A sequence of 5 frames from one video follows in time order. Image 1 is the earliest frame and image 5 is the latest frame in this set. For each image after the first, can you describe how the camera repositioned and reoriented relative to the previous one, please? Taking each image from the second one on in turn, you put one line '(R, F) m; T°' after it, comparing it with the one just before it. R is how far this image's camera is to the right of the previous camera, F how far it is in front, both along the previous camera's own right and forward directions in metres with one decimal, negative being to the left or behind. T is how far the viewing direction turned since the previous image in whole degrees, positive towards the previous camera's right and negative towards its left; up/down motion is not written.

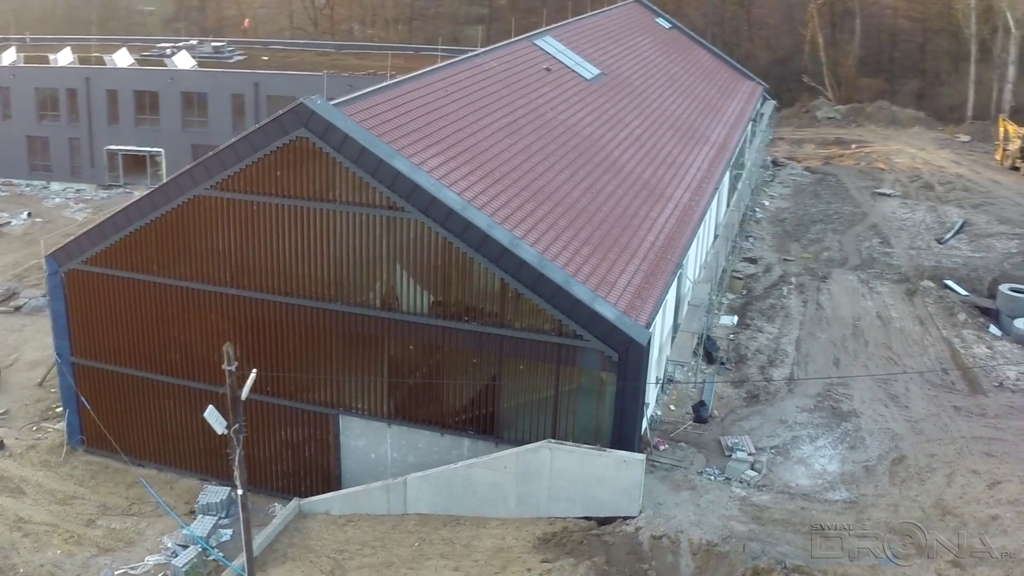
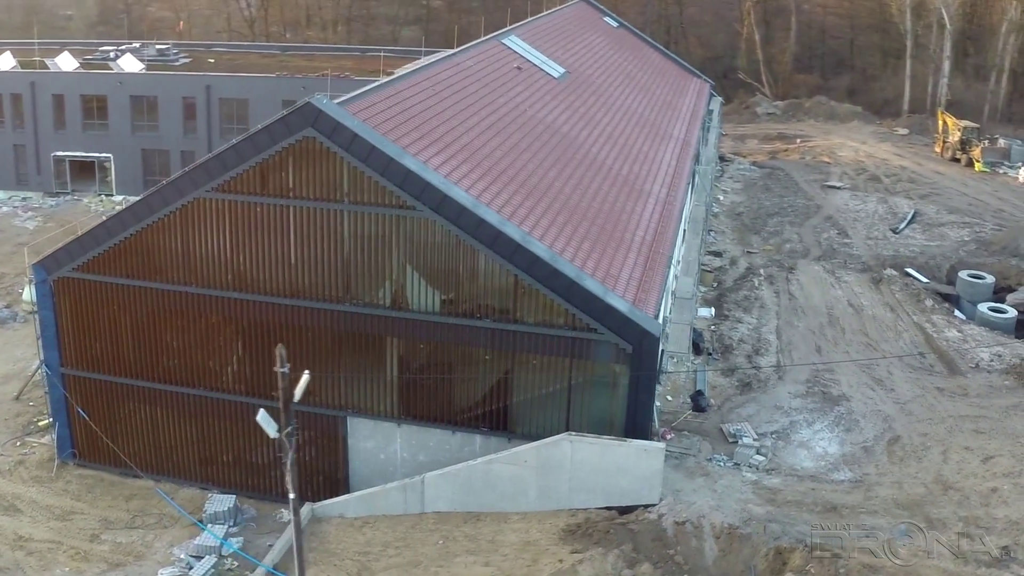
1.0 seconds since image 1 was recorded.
(-1.3, -0.1) m; +3°
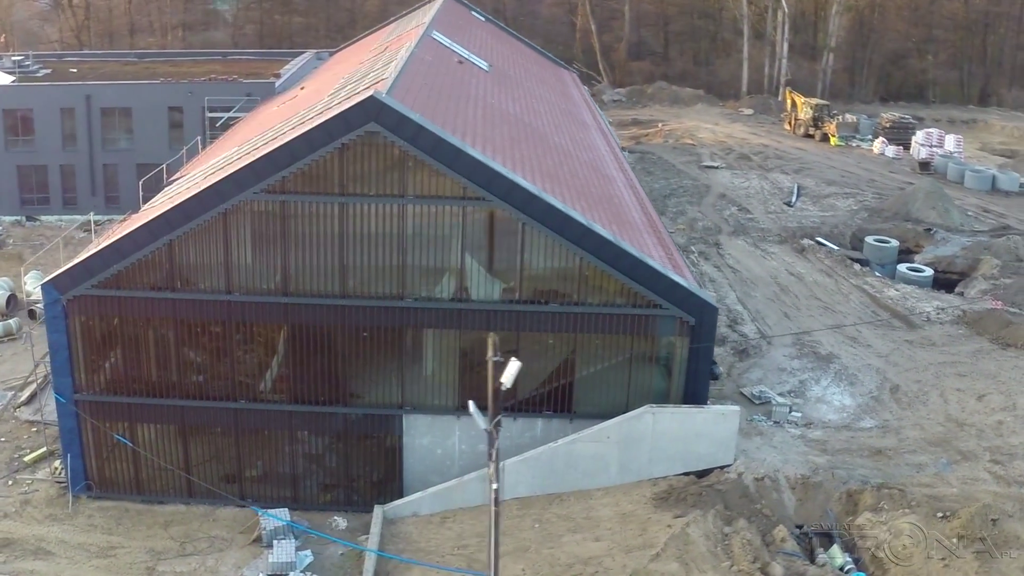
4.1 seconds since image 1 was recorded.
(-4.1, -0.3) m; +9°
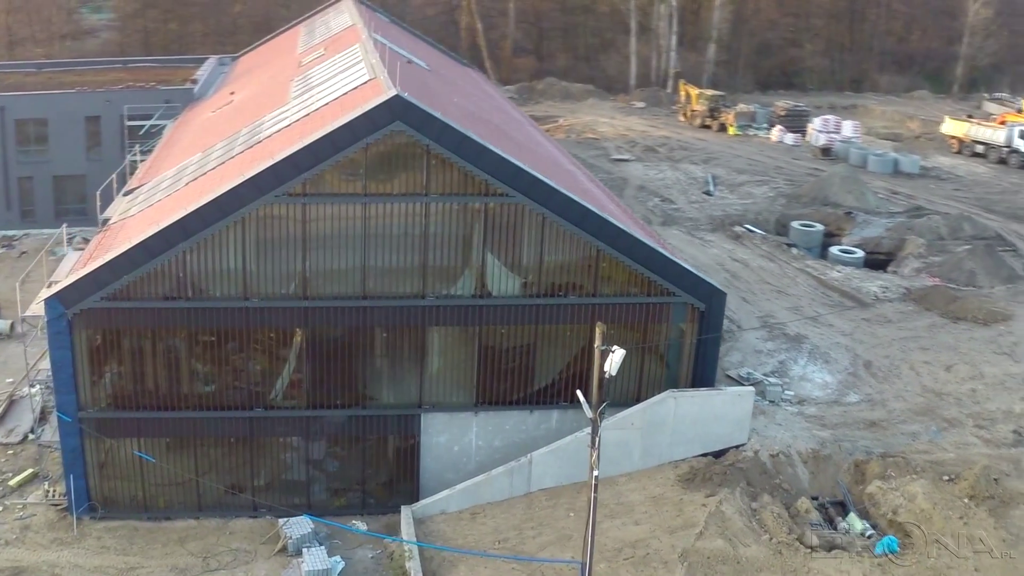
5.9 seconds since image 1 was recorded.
(-2.5, -0.2) m; +7°
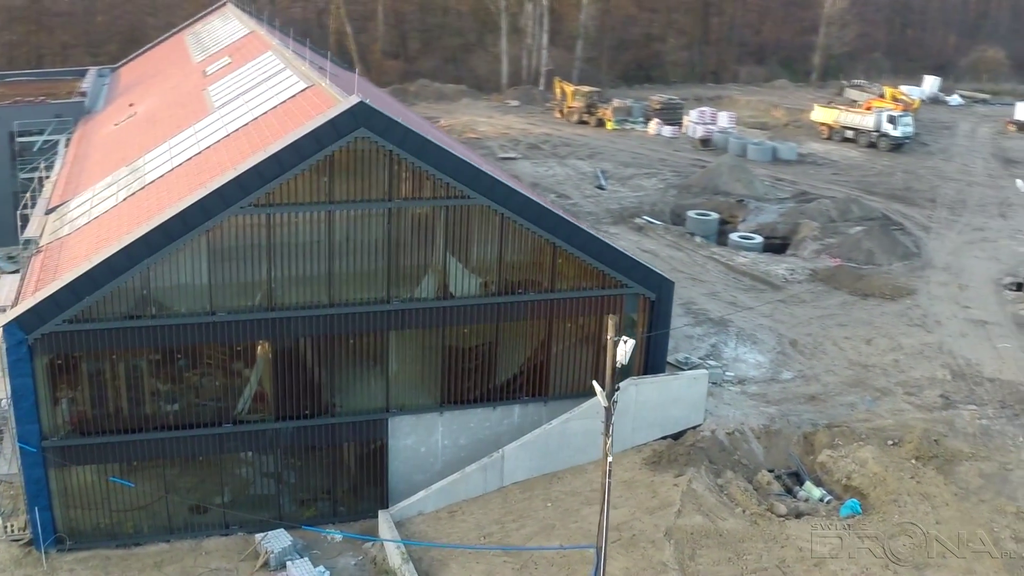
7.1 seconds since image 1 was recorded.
(-1.8, -0.3) m; +8°
